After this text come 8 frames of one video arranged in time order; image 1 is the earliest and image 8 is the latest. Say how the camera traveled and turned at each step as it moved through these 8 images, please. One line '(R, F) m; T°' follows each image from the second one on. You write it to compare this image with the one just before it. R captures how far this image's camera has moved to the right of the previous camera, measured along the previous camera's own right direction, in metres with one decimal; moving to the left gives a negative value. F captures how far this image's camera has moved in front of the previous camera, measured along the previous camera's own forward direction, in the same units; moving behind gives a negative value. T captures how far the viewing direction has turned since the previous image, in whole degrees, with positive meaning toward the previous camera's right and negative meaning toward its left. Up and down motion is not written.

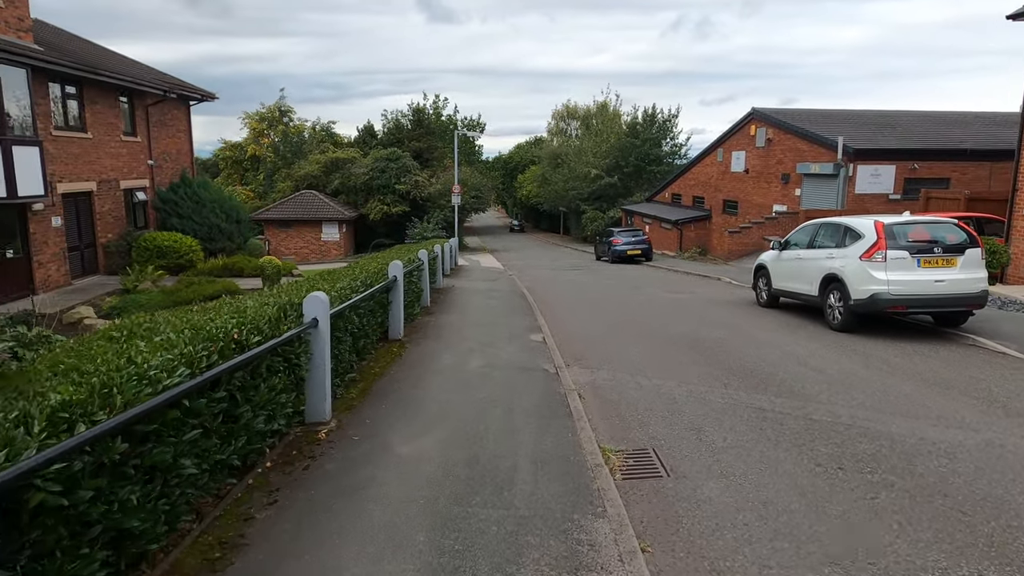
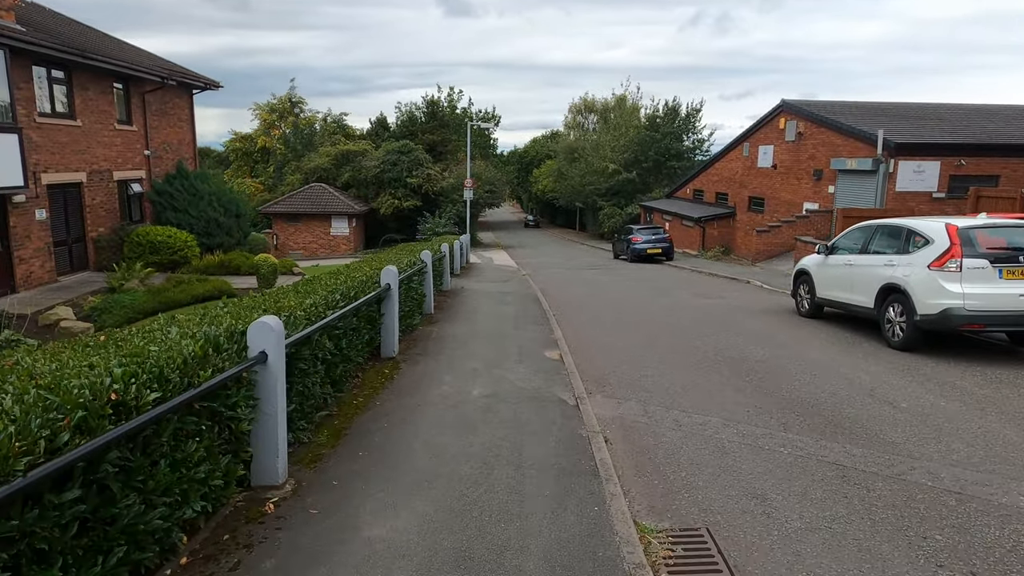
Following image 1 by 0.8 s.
(0.0, +1.3) m; -1°
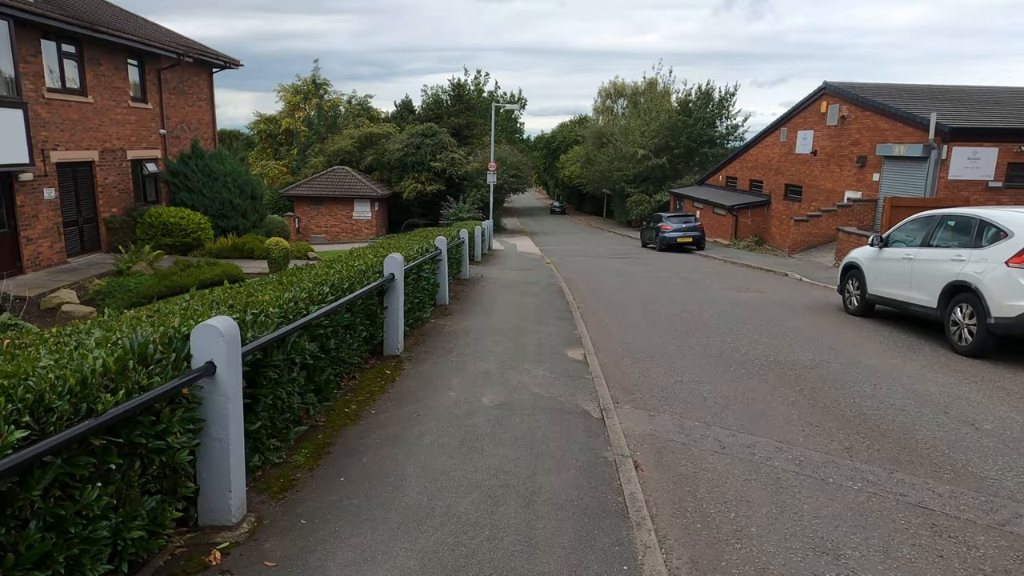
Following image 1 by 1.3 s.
(+0.1, +0.9) m; -2°
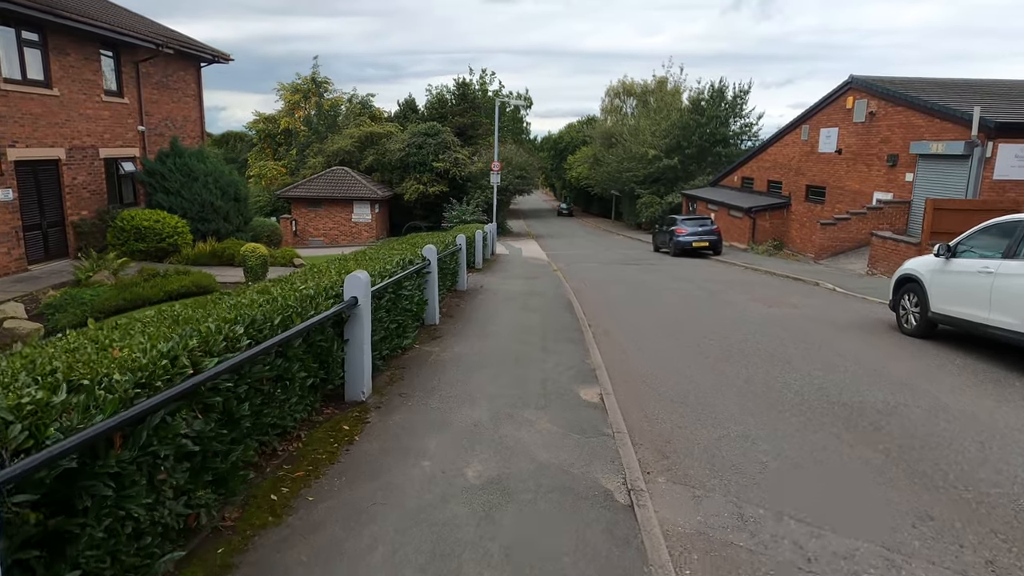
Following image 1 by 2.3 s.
(+0.1, +1.5) m; -1°
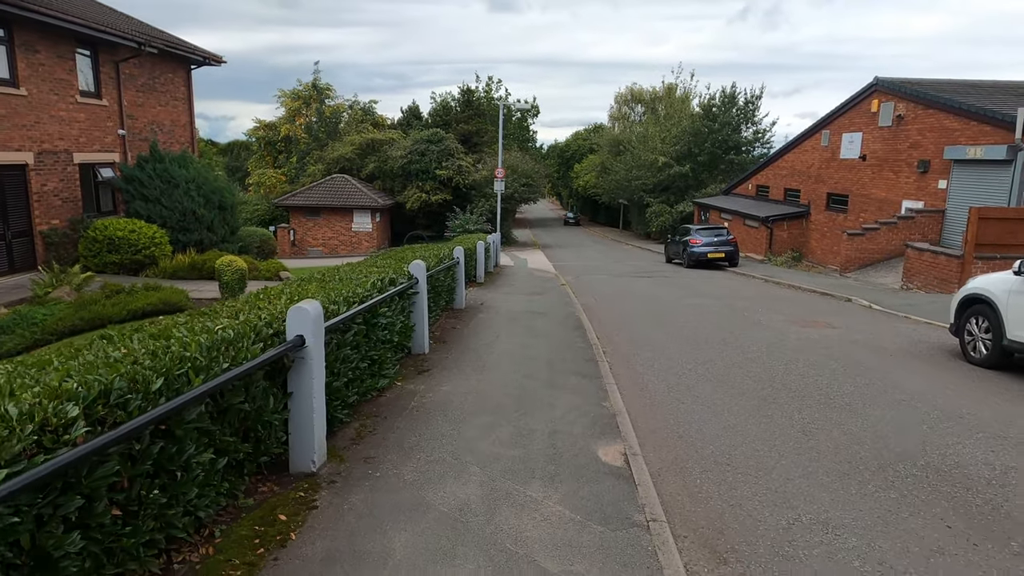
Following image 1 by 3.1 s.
(0.0, +1.3) m; -1°
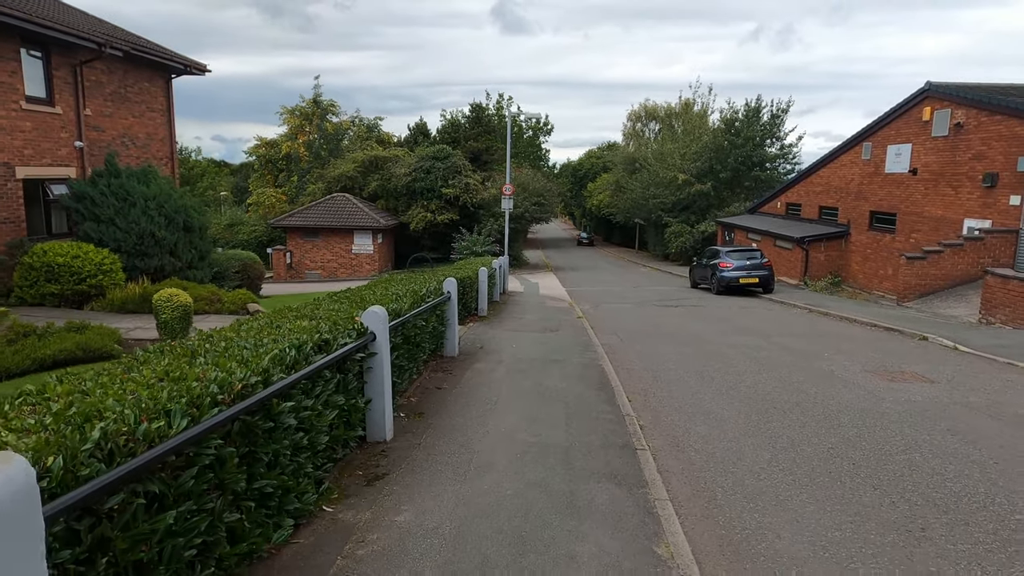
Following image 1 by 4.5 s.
(+0.1, +2.4) m; -1°
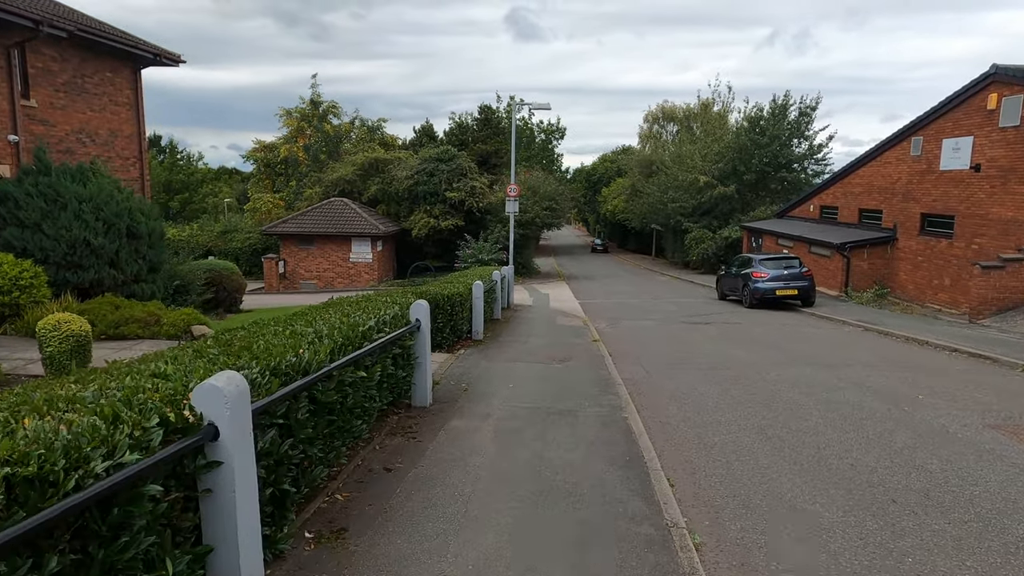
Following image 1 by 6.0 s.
(+0.2, +2.4) m; -1°
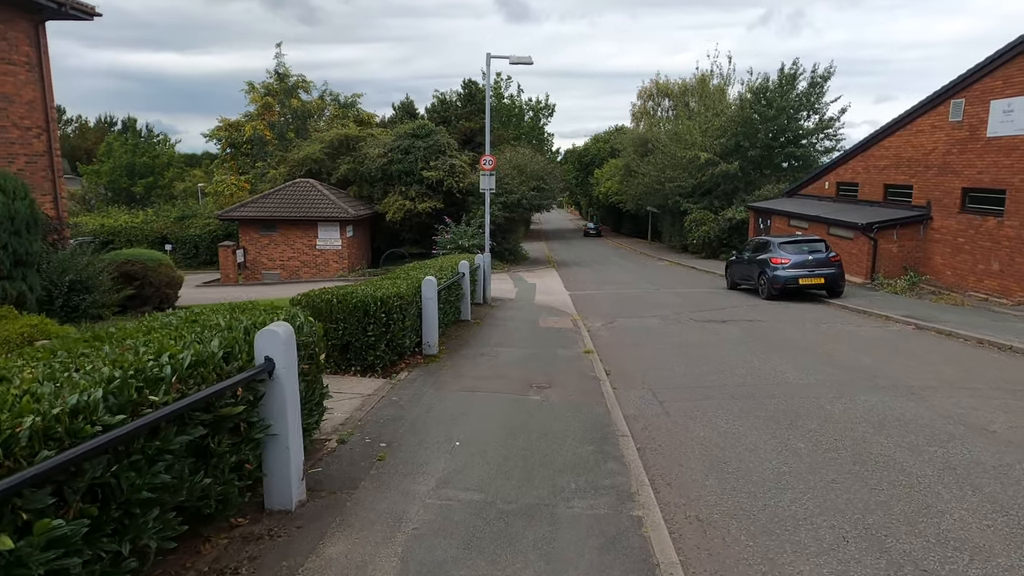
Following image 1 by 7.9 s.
(+0.4, +2.9) m; +1°
